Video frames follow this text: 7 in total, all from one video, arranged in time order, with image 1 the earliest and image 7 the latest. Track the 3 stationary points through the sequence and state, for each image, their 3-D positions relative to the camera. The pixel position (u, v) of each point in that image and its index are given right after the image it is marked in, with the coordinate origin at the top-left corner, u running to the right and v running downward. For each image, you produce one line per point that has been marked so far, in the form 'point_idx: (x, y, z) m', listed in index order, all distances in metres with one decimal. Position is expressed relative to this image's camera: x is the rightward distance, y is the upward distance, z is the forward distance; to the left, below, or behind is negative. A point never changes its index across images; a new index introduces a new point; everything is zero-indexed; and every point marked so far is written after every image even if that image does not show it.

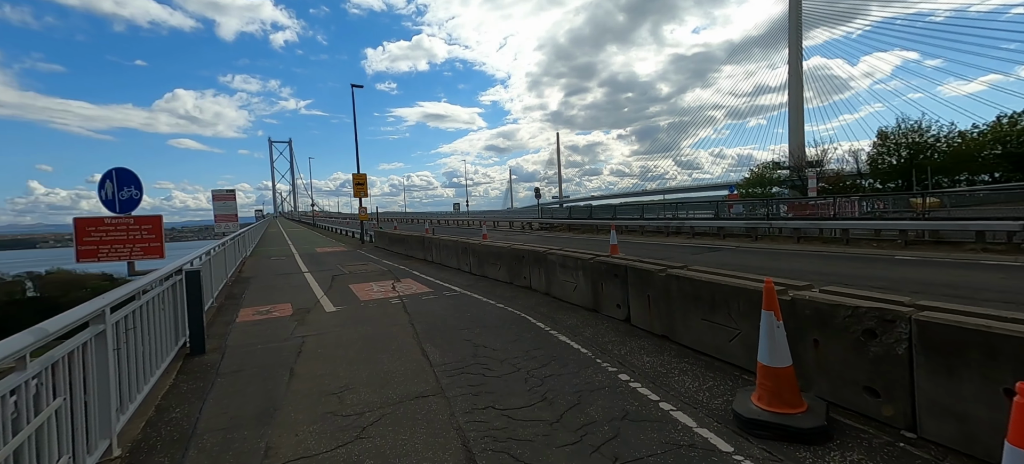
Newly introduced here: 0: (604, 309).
0: (+1.4, -1.2, +6.8) m
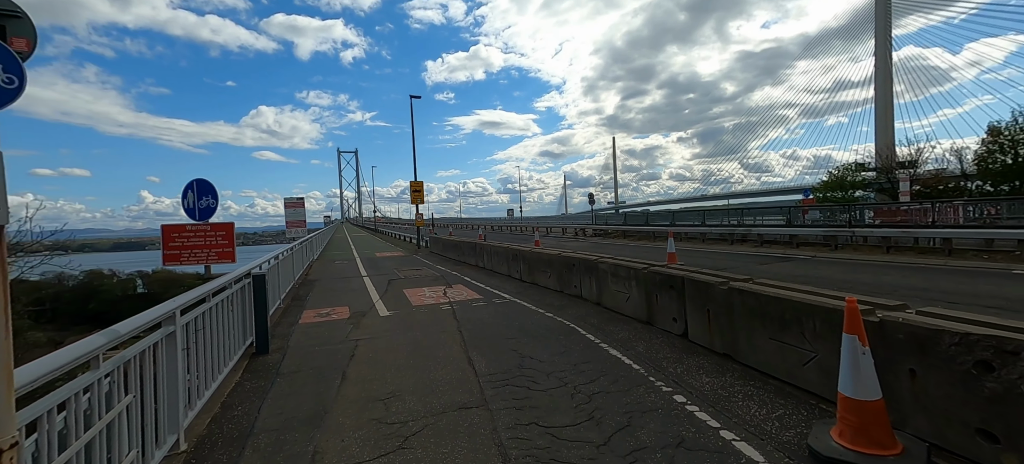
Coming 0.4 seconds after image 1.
0: (+2.2, -1.3, +6.4) m
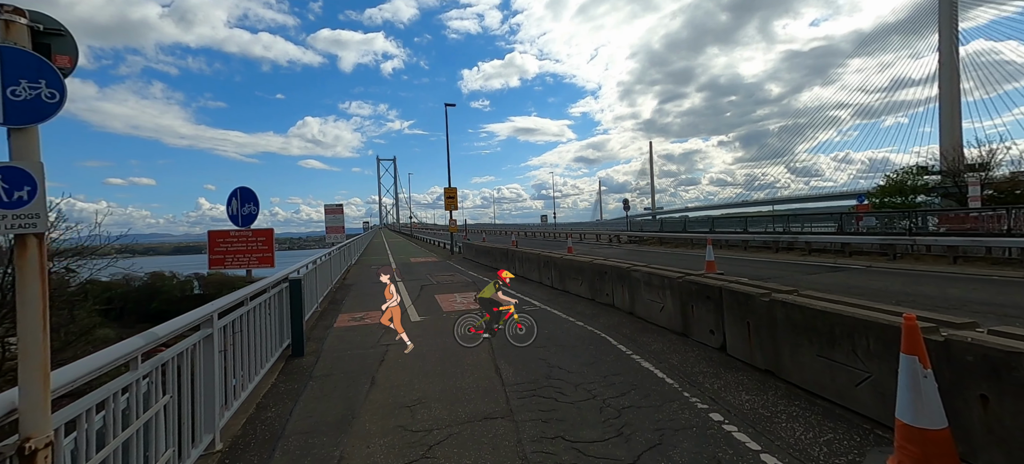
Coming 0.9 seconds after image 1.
0: (+2.6, -1.4, +6.1) m
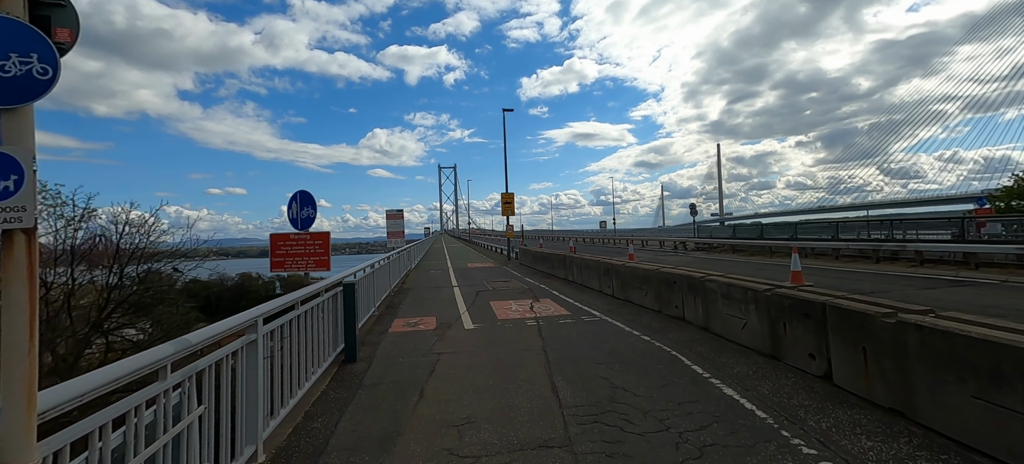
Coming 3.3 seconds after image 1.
0: (+3.3, -1.5, +5.2) m
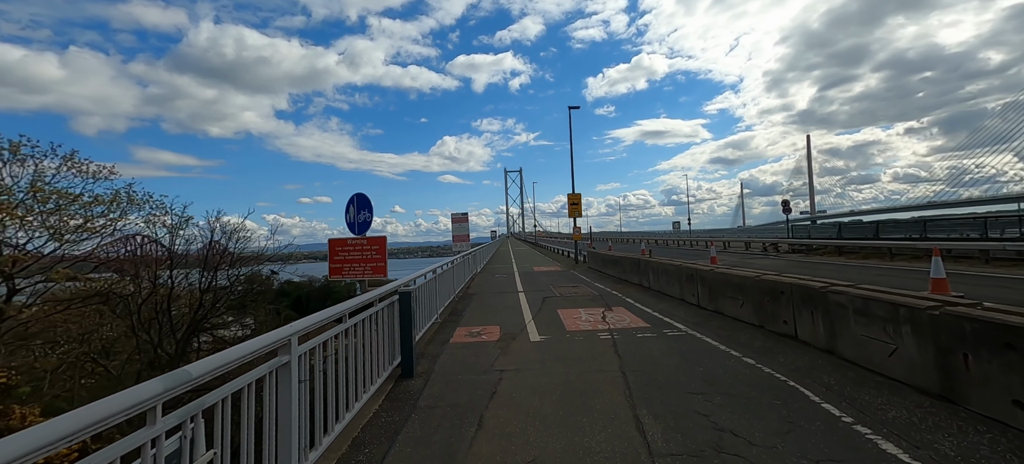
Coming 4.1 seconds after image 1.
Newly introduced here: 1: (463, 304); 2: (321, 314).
0: (+4.0, -1.5, +3.7) m
1: (-1.5, -2.1, +12.8) m
2: (-1.8, -0.8, +4.1) m
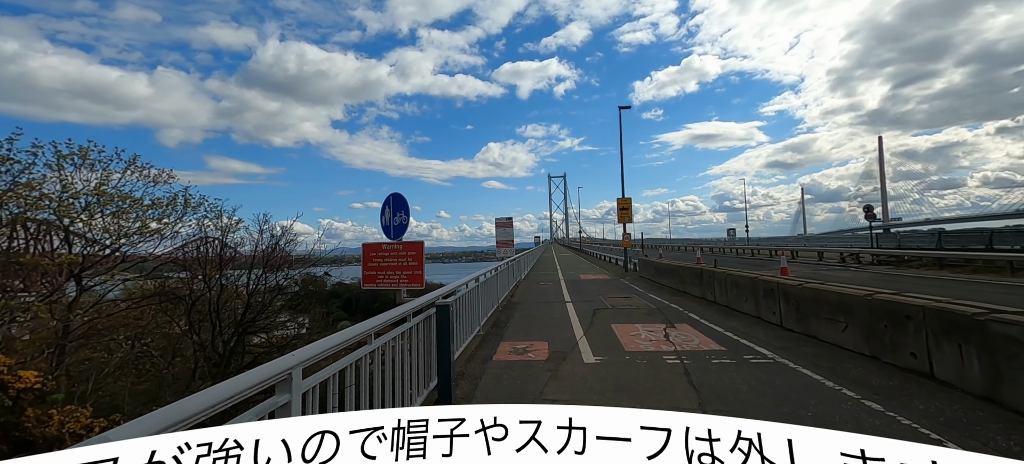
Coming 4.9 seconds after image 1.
0: (+4.4, -1.6, +2.4) m
1: (-0.2, -2.3, +12.0) m
2: (-1.4, -0.8, +3.3) m
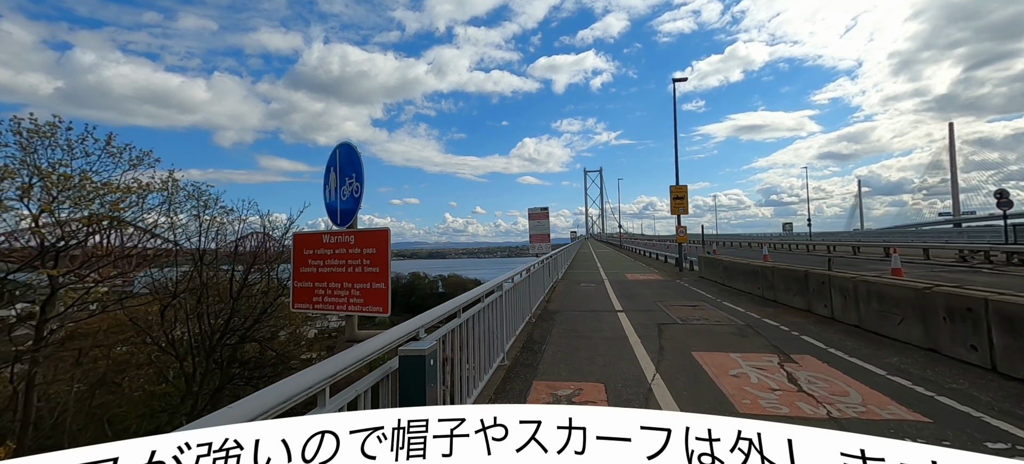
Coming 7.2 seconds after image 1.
0: (+4.4, -1.4, -0.9) m
1: (+0.6, -2.0, +9.1) m
2: (-1.3, -0.6, +0.6) m
